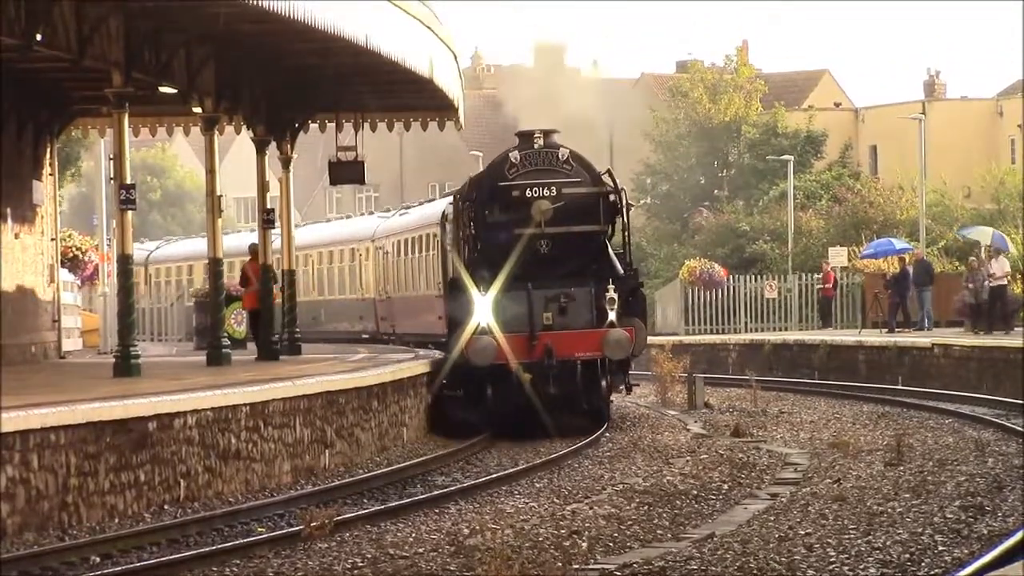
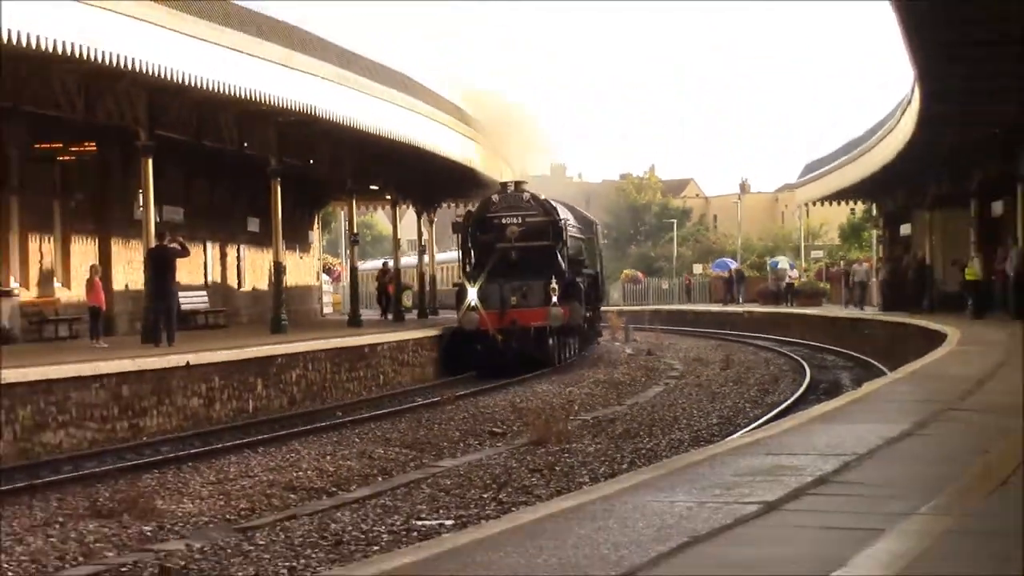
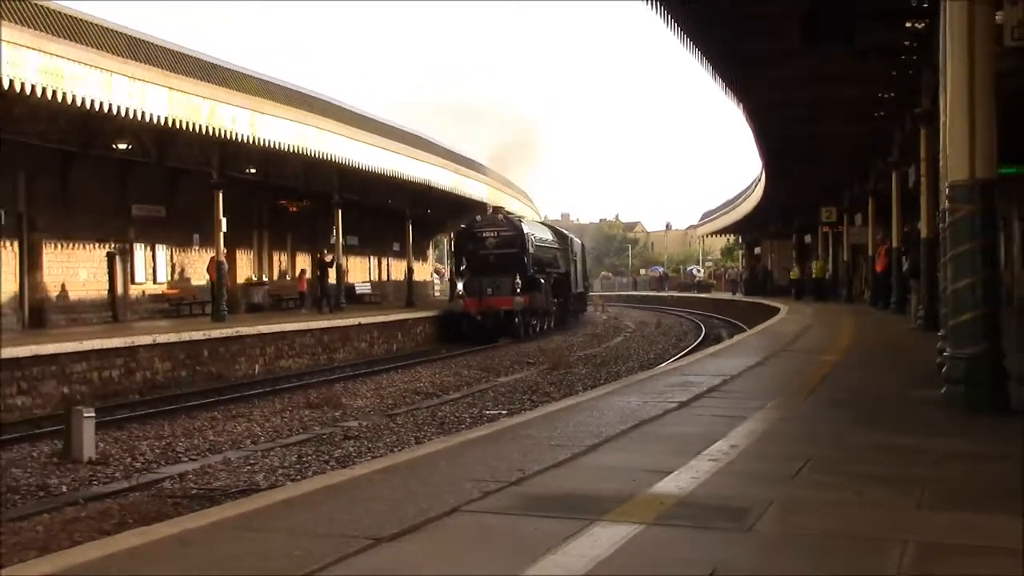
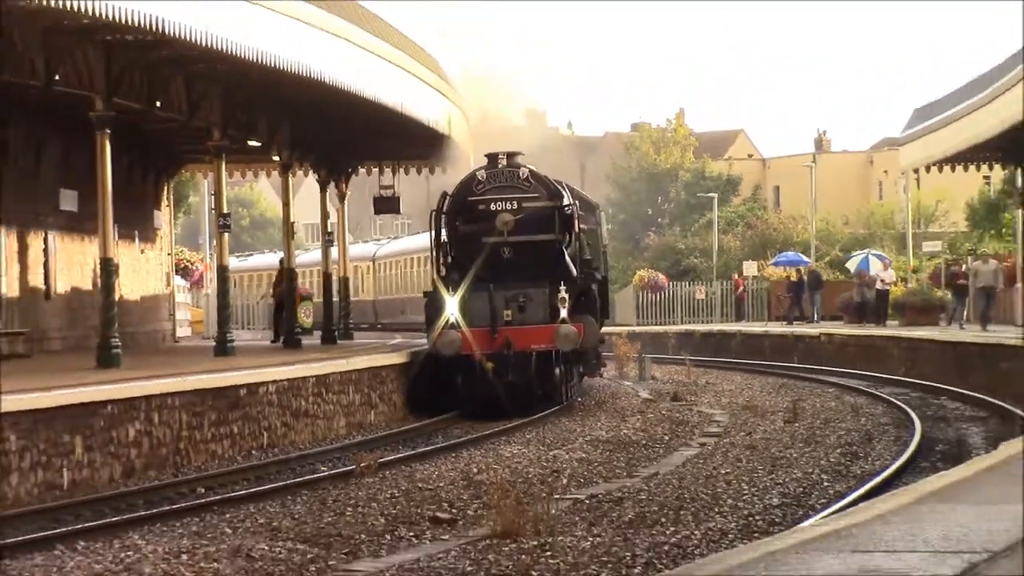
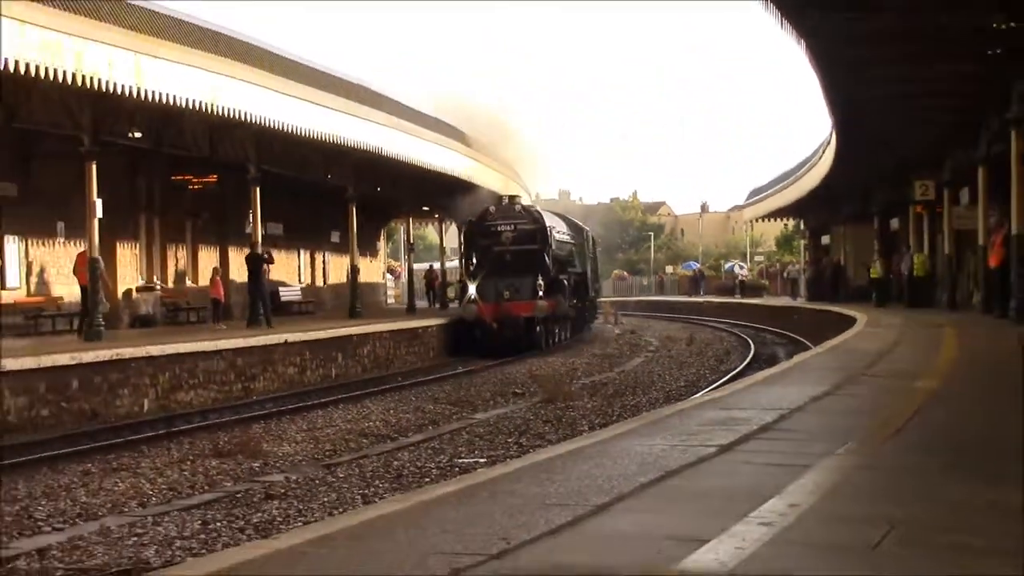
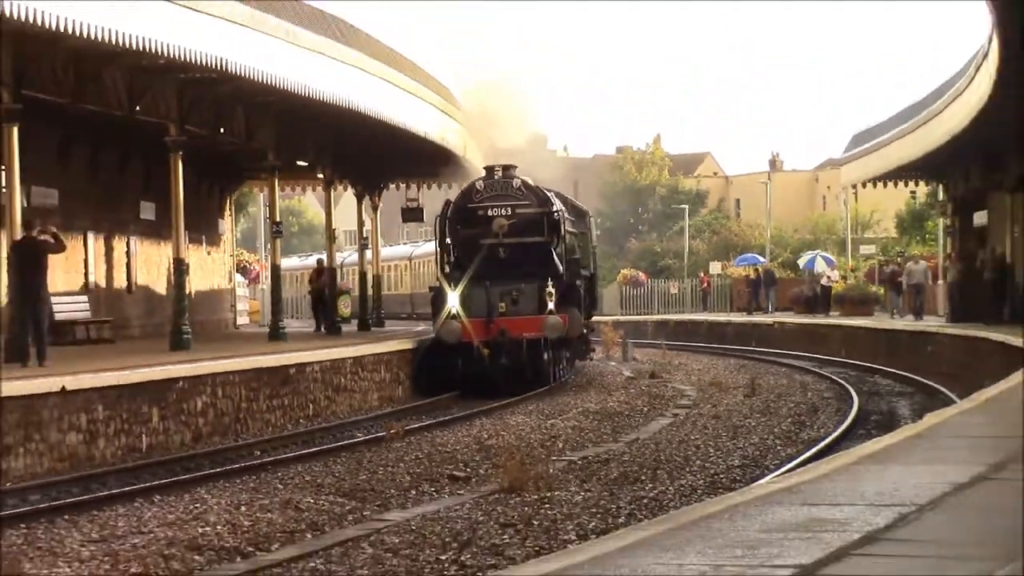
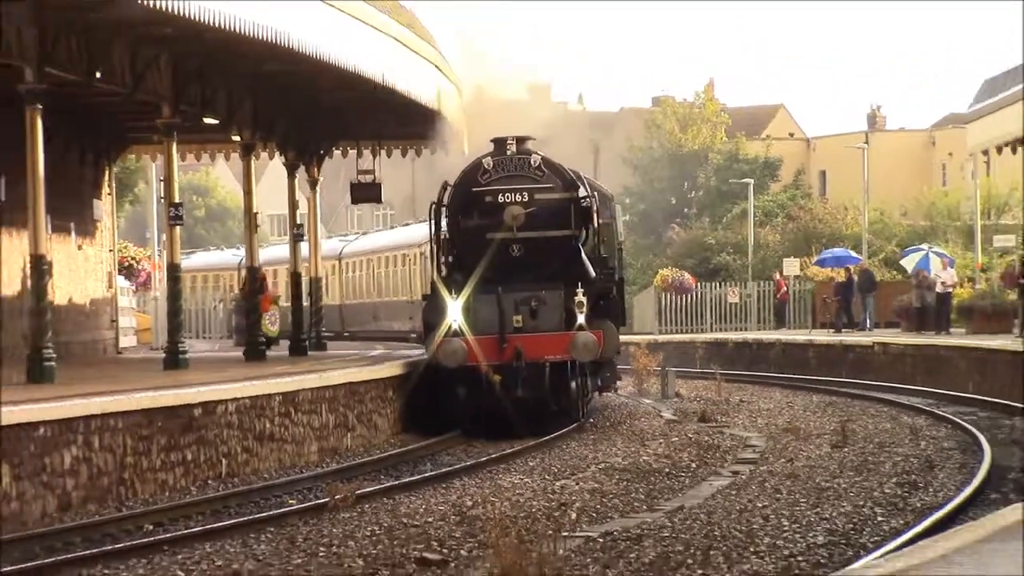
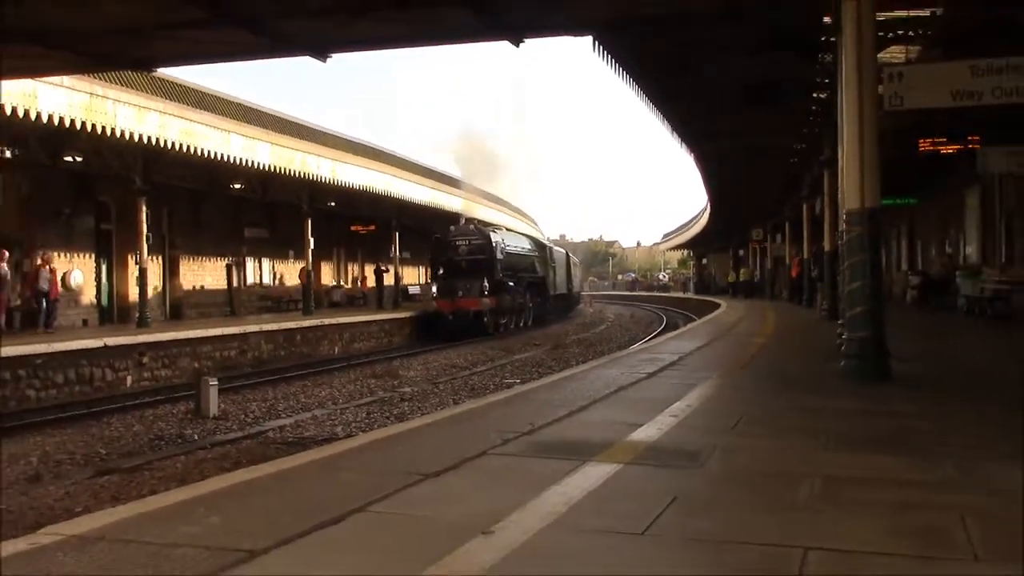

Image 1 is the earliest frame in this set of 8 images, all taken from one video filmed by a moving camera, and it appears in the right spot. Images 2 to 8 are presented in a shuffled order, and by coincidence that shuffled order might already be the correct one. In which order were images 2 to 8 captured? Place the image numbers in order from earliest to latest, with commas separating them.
7, 4, 6, 2, 5, 3, 8
